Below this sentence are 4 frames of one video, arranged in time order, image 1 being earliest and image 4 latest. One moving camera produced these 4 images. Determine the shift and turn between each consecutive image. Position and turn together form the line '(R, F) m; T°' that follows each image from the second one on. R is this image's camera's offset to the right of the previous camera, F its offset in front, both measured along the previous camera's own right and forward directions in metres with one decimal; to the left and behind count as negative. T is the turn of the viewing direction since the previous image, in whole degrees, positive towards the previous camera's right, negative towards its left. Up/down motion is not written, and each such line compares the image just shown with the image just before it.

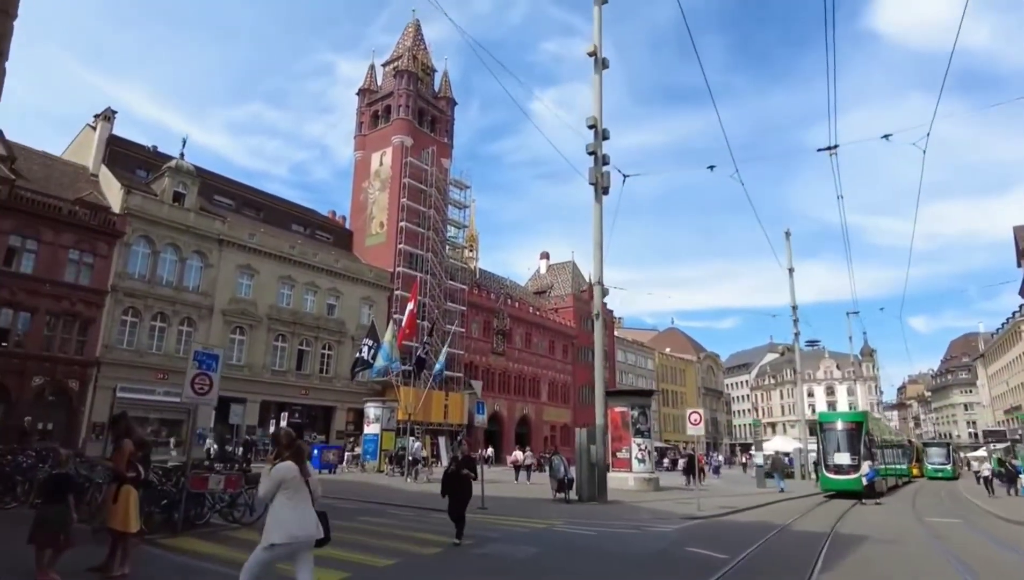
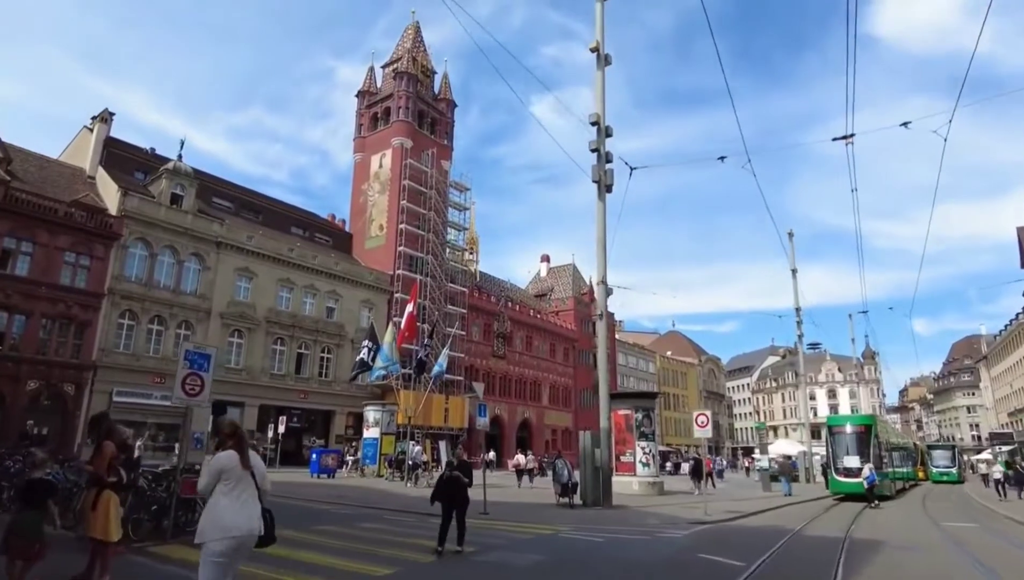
(-0.1, +0.4) m; 0°
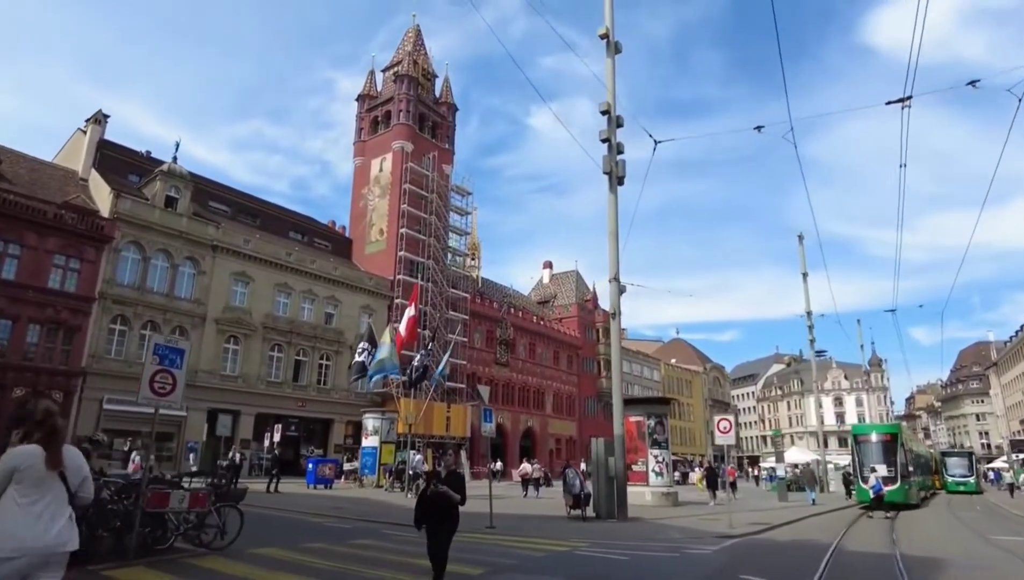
(-0.2, +1.1) m; 0°
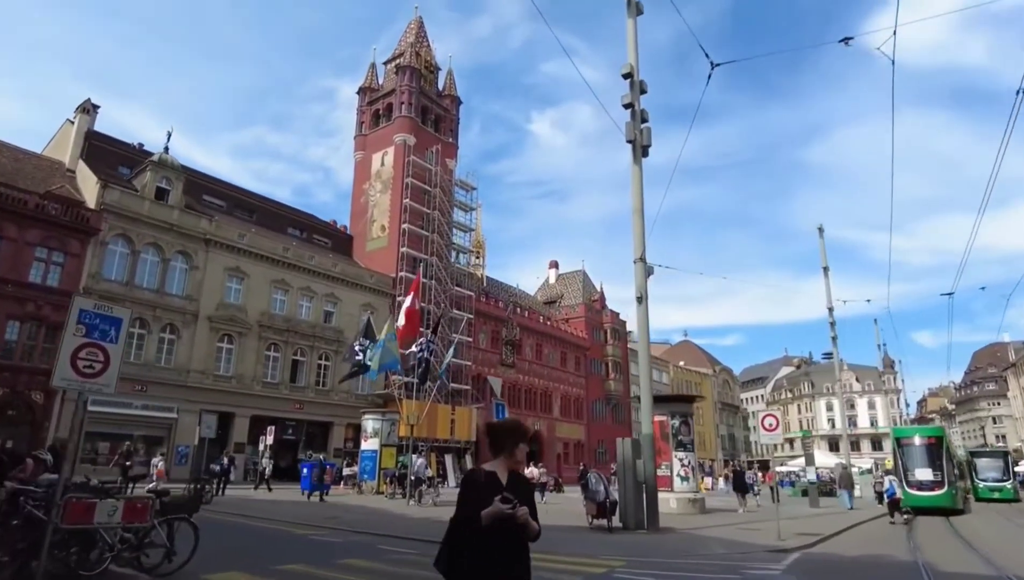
(-0.3, +1.9) m; 0°
